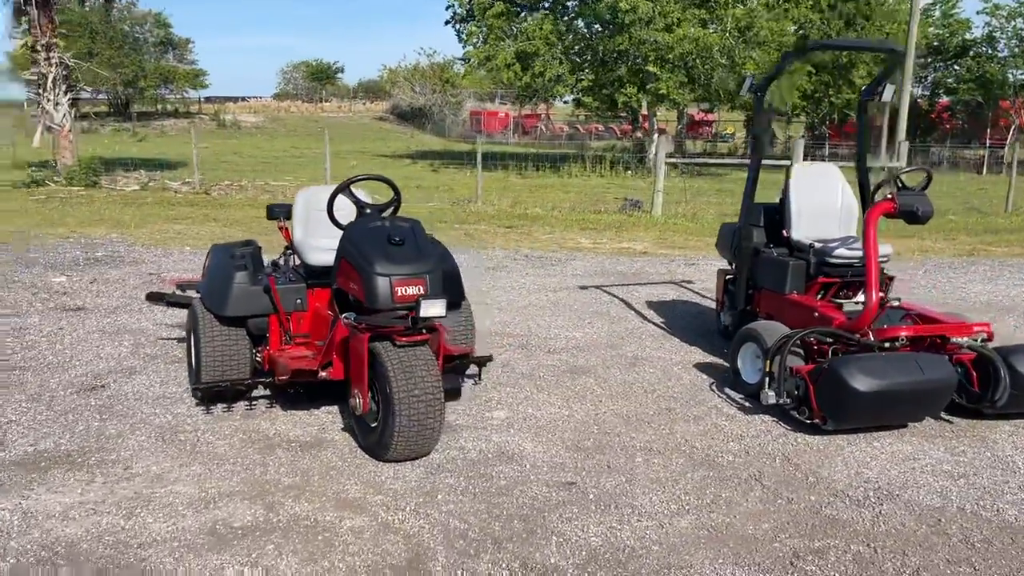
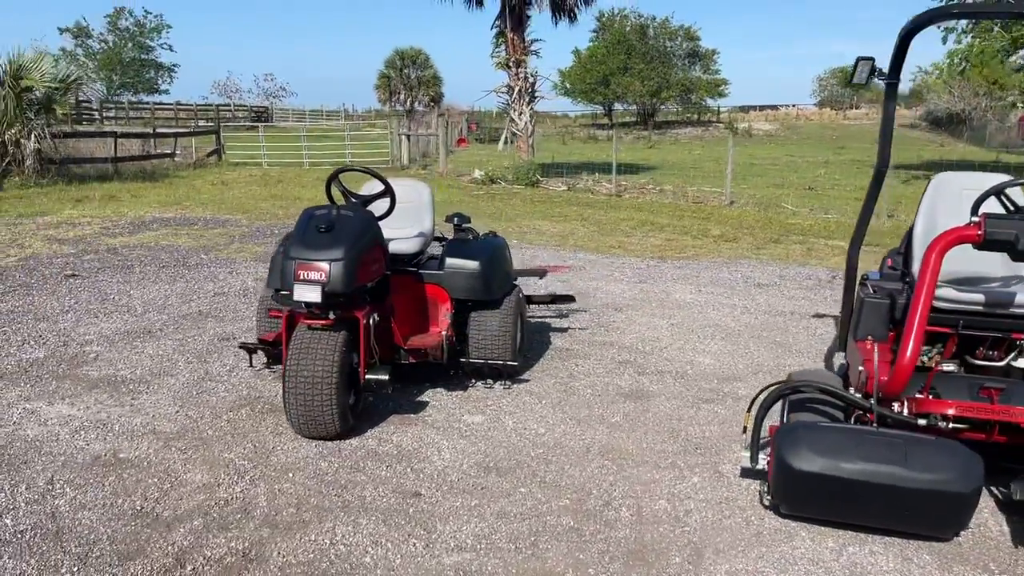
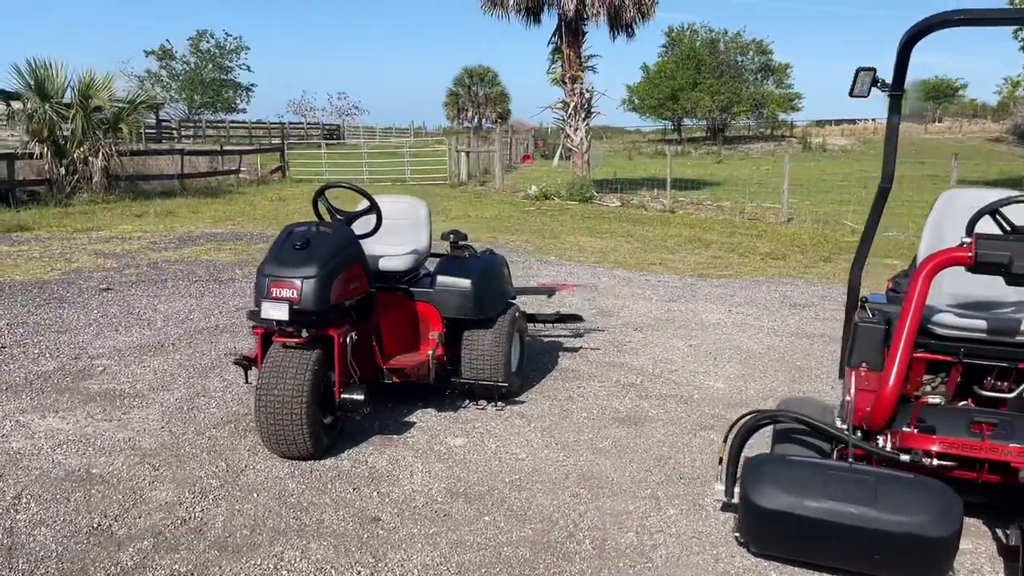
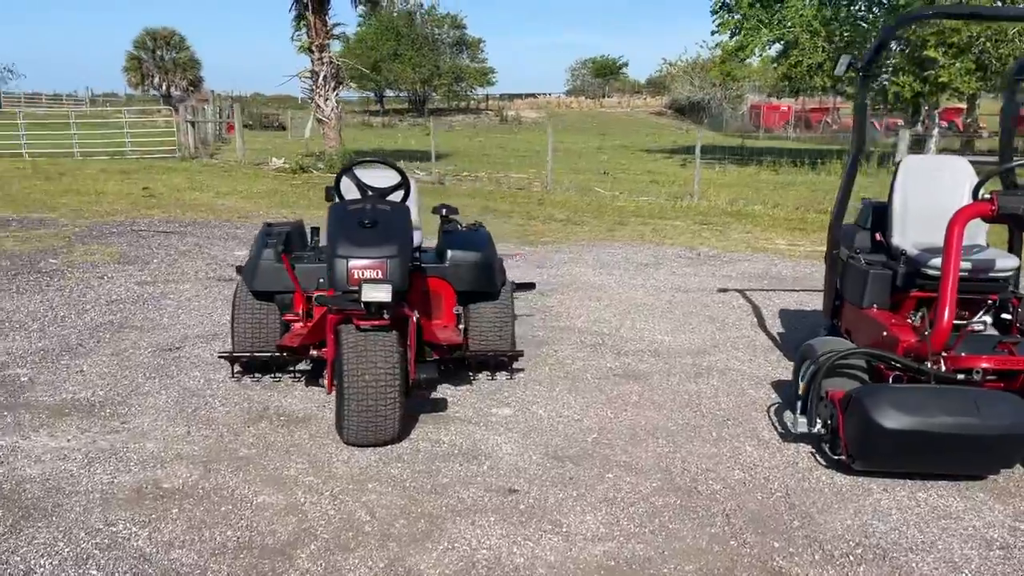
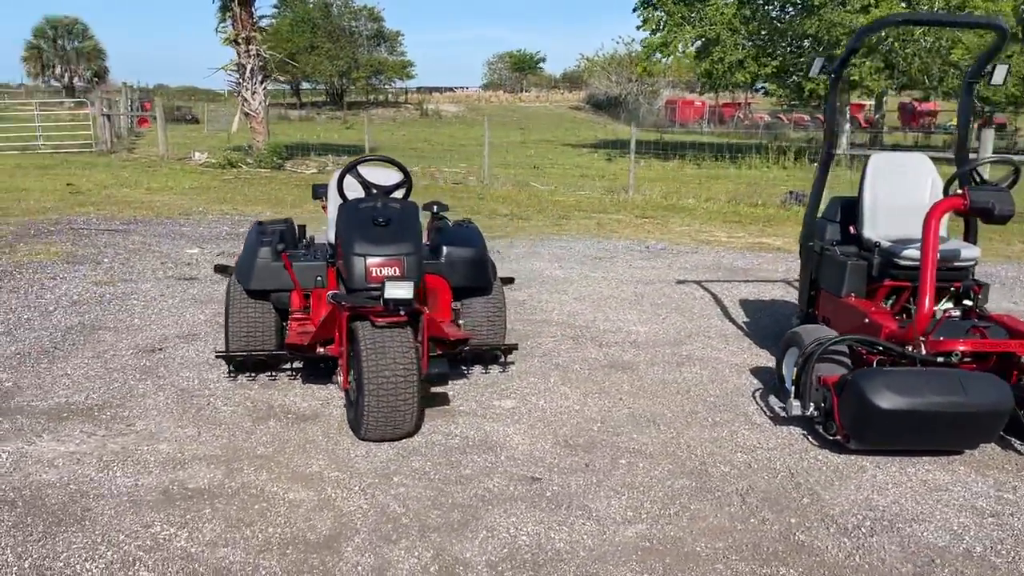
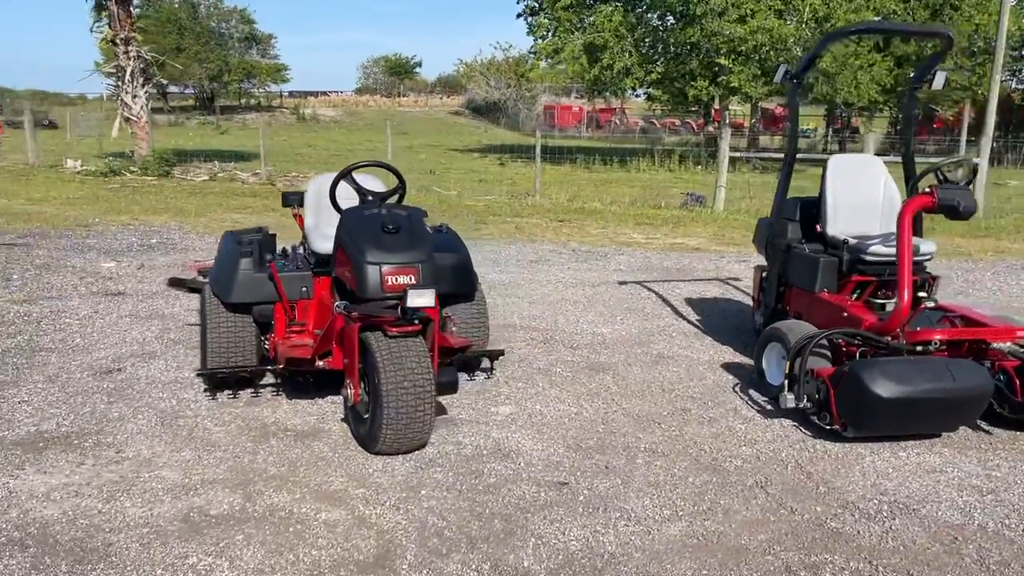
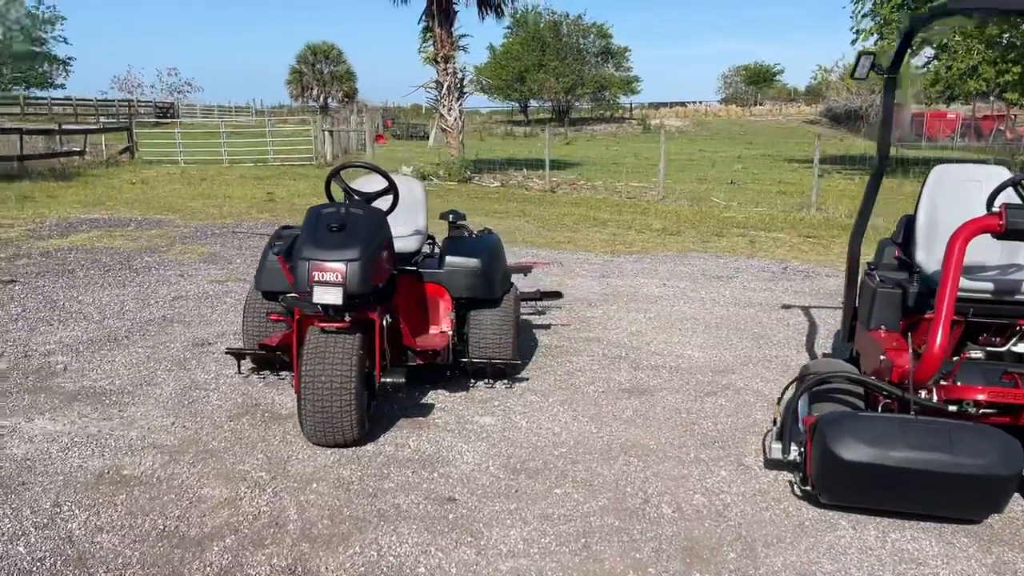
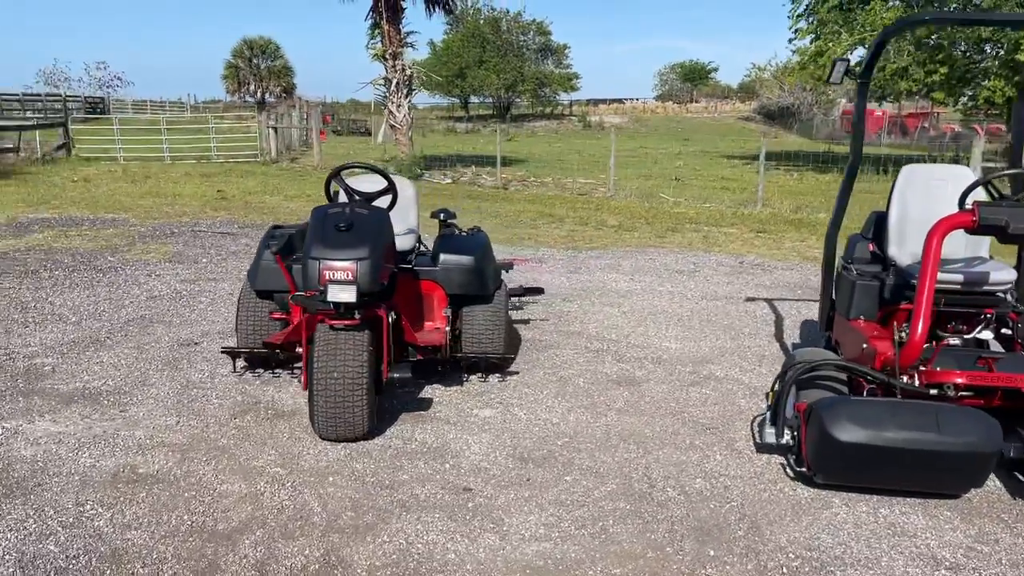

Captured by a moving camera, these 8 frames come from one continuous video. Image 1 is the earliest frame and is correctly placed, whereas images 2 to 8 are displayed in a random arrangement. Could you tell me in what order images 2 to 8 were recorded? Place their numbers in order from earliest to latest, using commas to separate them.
6, 5, 4, 8, 7, 2, 3
